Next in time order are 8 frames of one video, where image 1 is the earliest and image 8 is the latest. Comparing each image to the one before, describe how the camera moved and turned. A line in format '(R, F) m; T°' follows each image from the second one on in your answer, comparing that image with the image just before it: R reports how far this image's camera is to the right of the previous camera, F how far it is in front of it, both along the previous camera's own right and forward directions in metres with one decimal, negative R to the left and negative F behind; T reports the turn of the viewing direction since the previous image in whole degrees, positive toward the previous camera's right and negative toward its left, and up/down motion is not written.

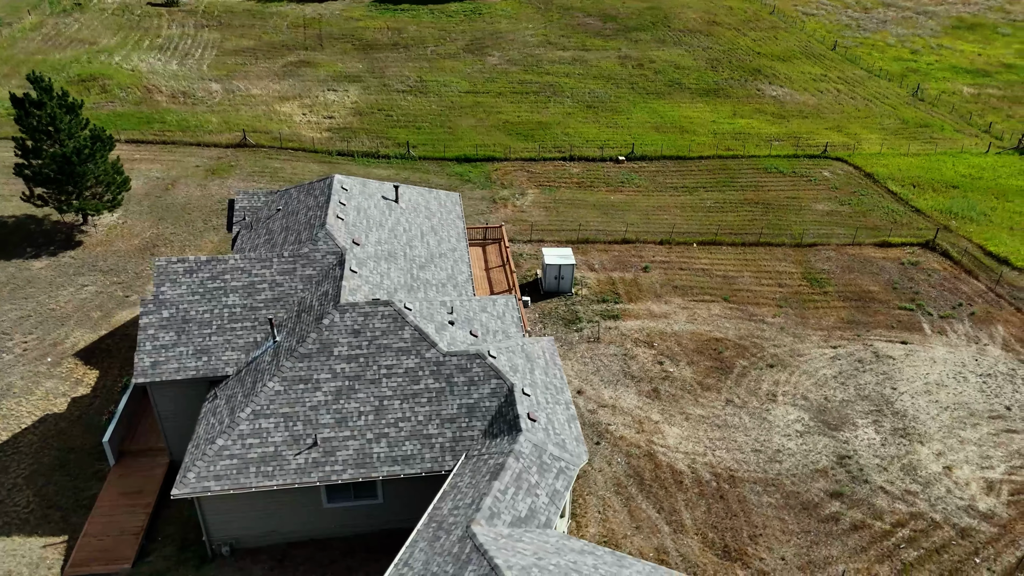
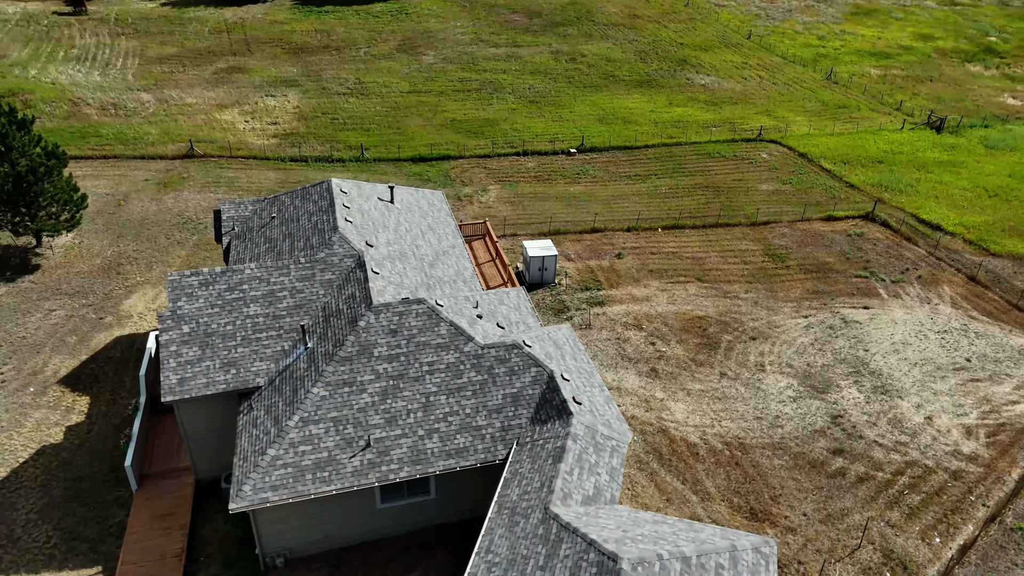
(-2.5, -0.2) m; +6°
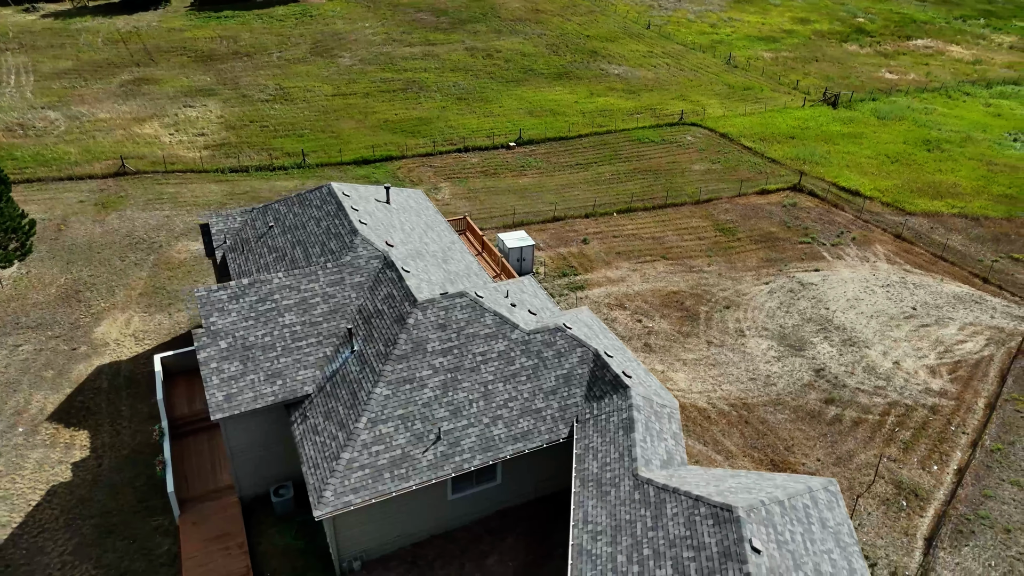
(-3.2, -0.3) m; +8°
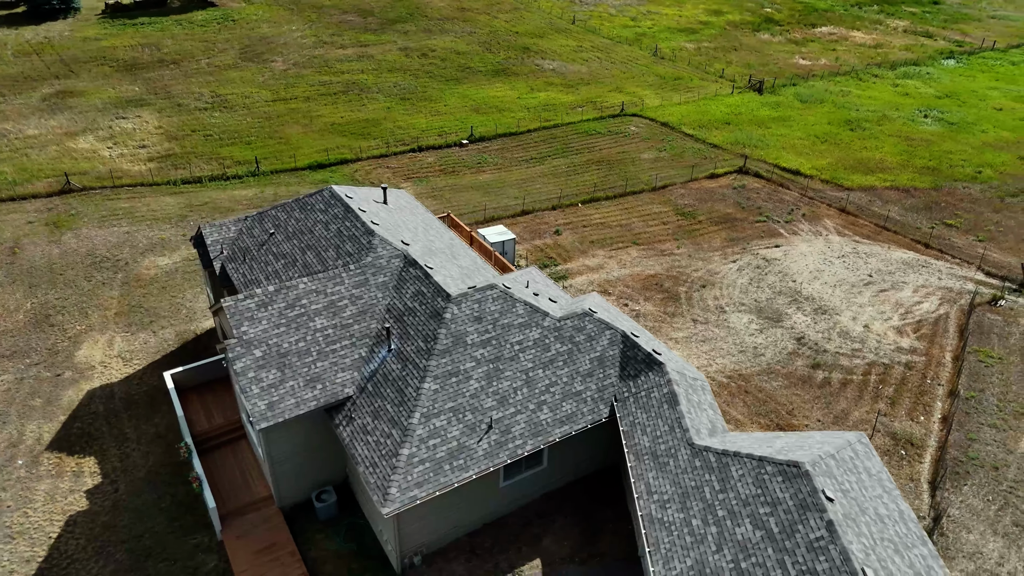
(-2.5, -0.3) m; +6°
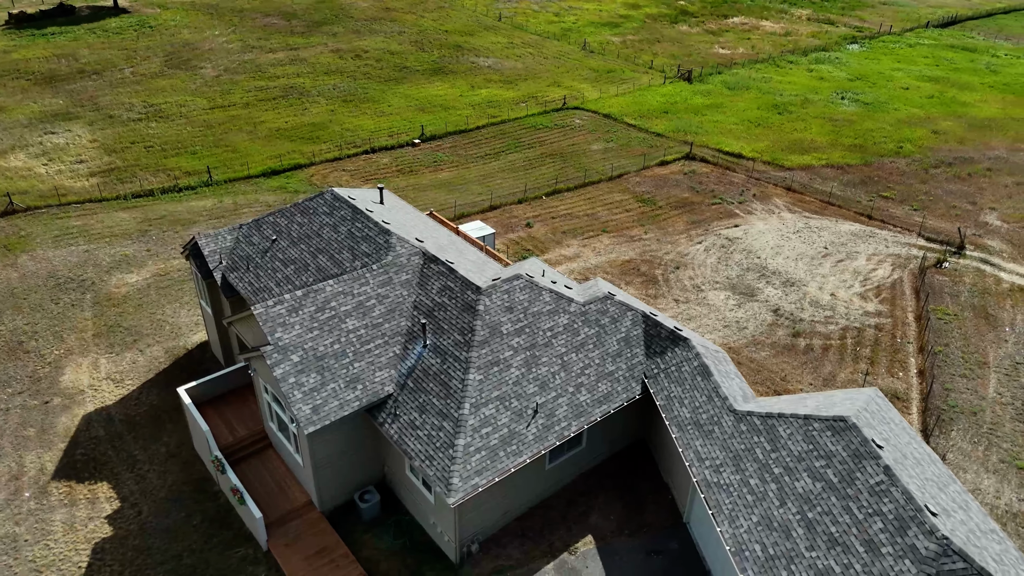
(-2.5, -0.3) m; +6°
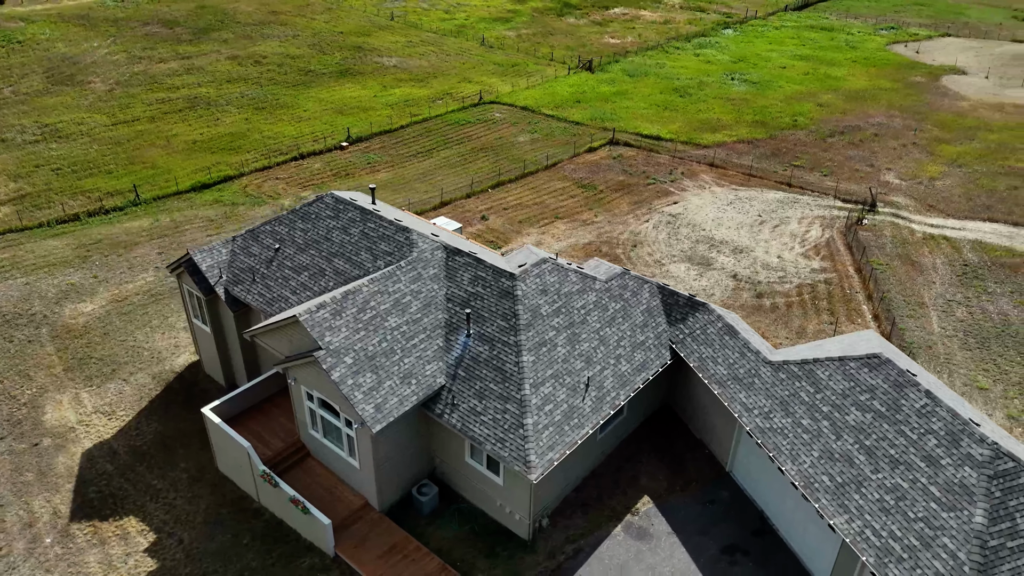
(-3.5, -0.3) m; +9°
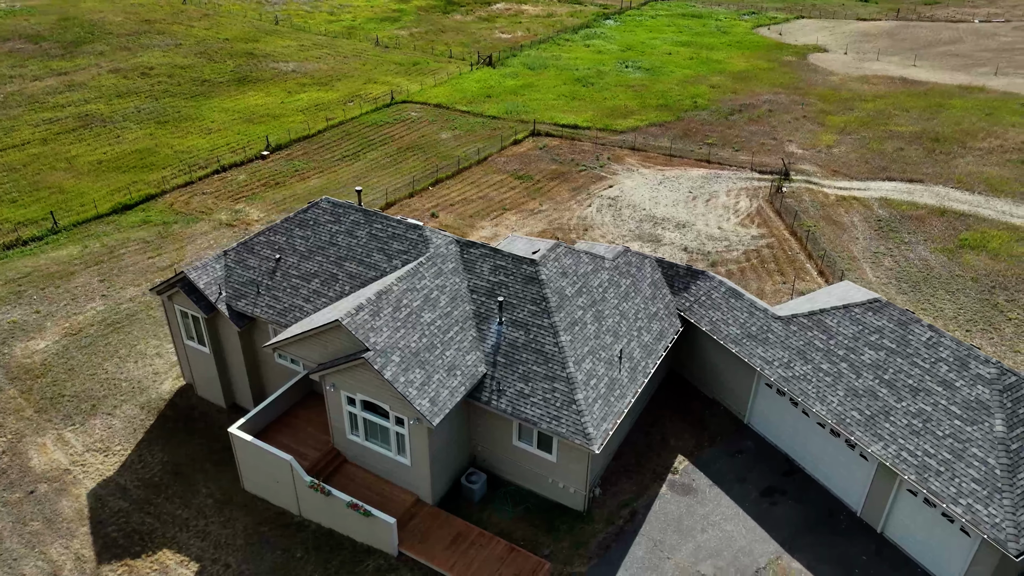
(-3.4, -0.3) m; +9°
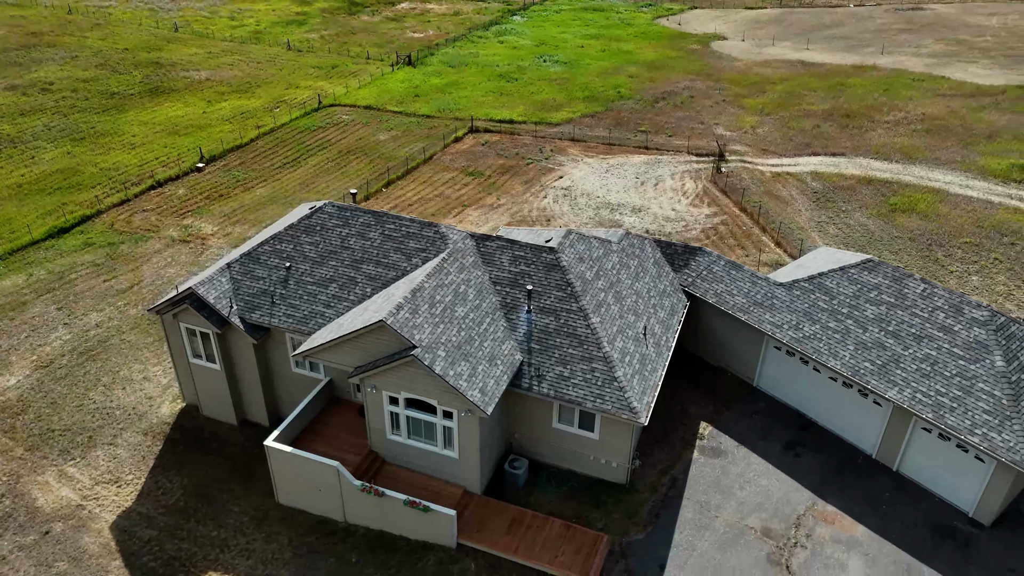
(-2.9, -0.2) m; +7°
